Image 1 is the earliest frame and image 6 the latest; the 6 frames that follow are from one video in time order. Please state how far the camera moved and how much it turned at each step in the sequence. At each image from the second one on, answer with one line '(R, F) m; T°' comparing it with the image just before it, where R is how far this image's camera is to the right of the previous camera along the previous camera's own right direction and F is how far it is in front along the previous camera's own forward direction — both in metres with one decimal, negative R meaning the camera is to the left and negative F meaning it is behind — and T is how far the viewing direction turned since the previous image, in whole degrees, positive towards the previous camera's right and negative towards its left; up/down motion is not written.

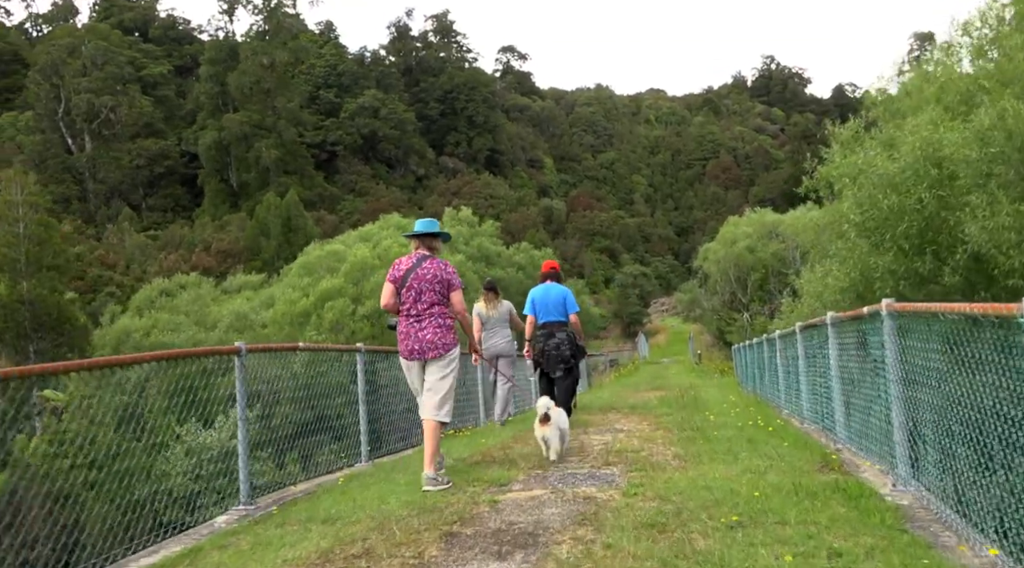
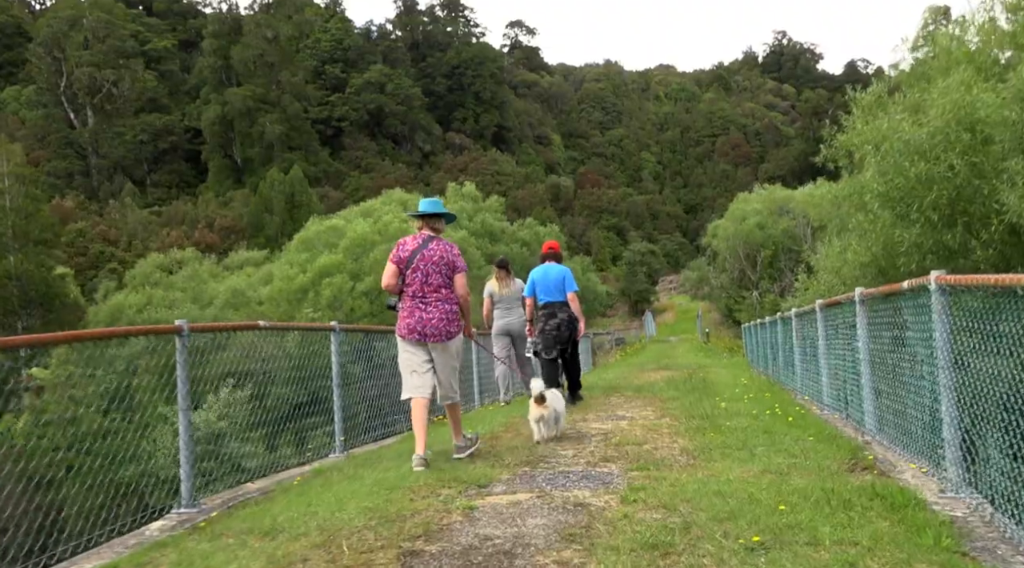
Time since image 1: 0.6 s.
(+0.1, +0.8) m; -1°
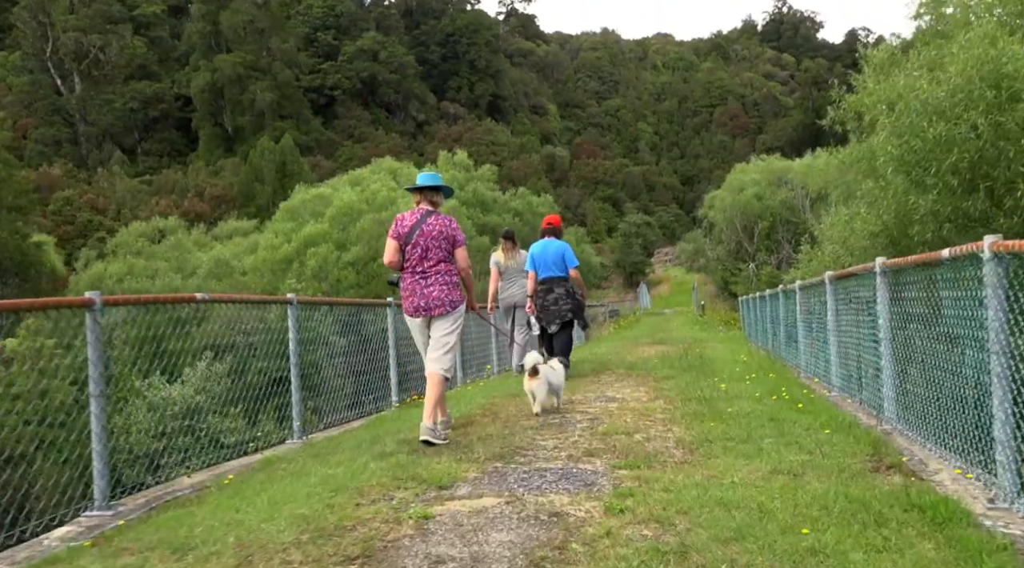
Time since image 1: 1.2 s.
(+0.1, +0.7) m; 0°
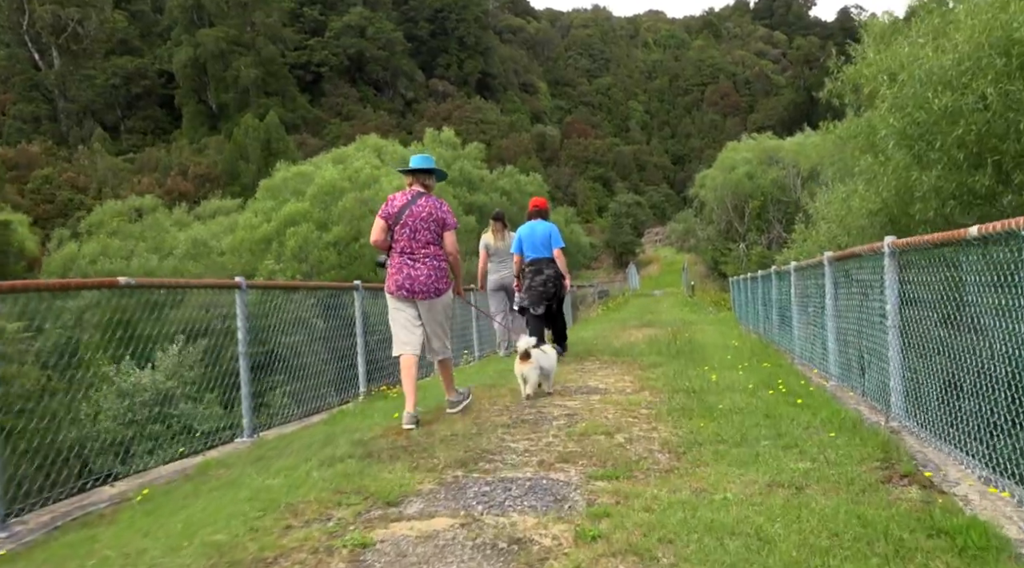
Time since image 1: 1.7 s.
(+0.1, +0.6) m; +1°
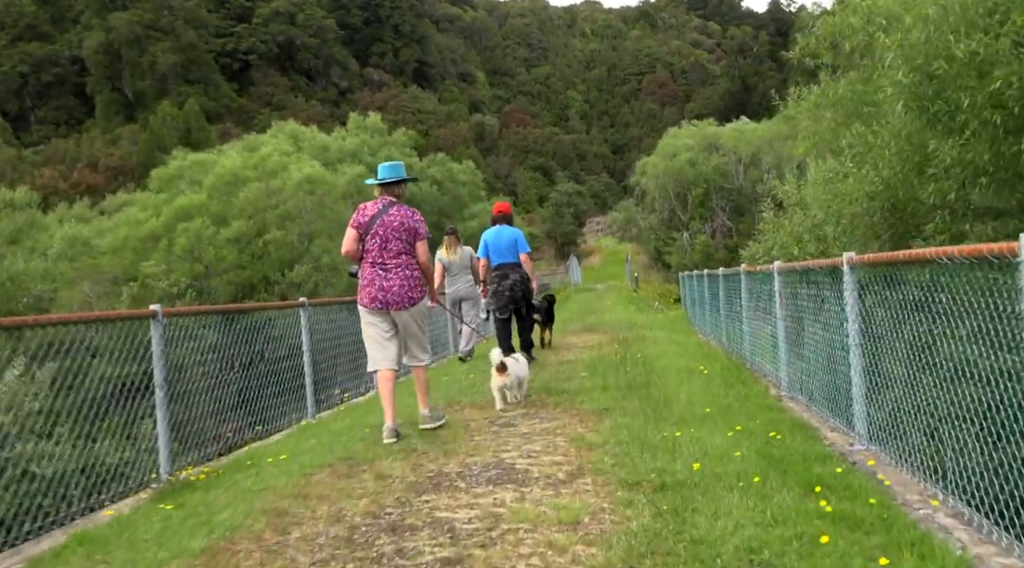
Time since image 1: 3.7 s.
(+0.4, +2.5) m; +4°
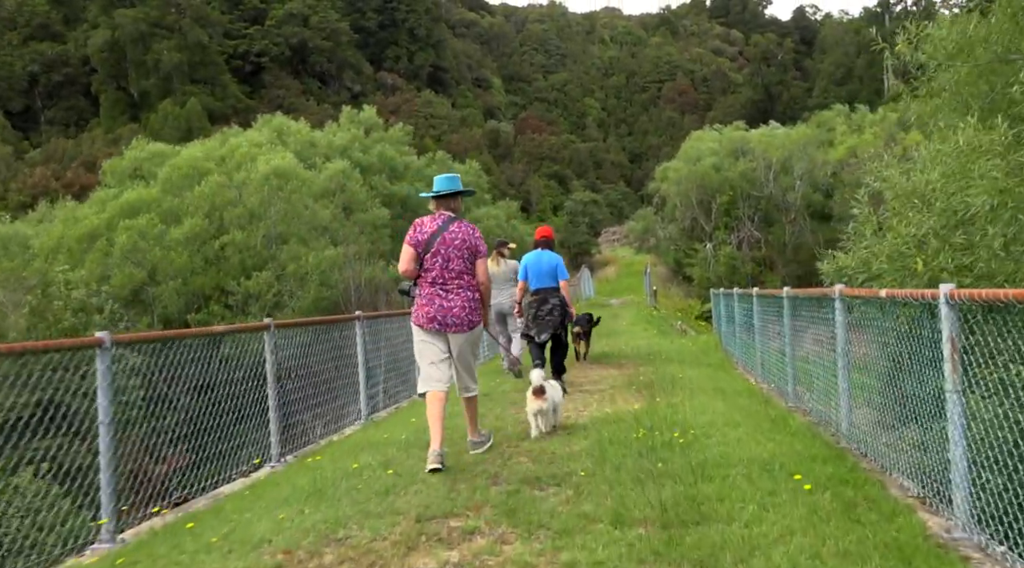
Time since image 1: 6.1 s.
(+0.4, +3.4) m; -1°
